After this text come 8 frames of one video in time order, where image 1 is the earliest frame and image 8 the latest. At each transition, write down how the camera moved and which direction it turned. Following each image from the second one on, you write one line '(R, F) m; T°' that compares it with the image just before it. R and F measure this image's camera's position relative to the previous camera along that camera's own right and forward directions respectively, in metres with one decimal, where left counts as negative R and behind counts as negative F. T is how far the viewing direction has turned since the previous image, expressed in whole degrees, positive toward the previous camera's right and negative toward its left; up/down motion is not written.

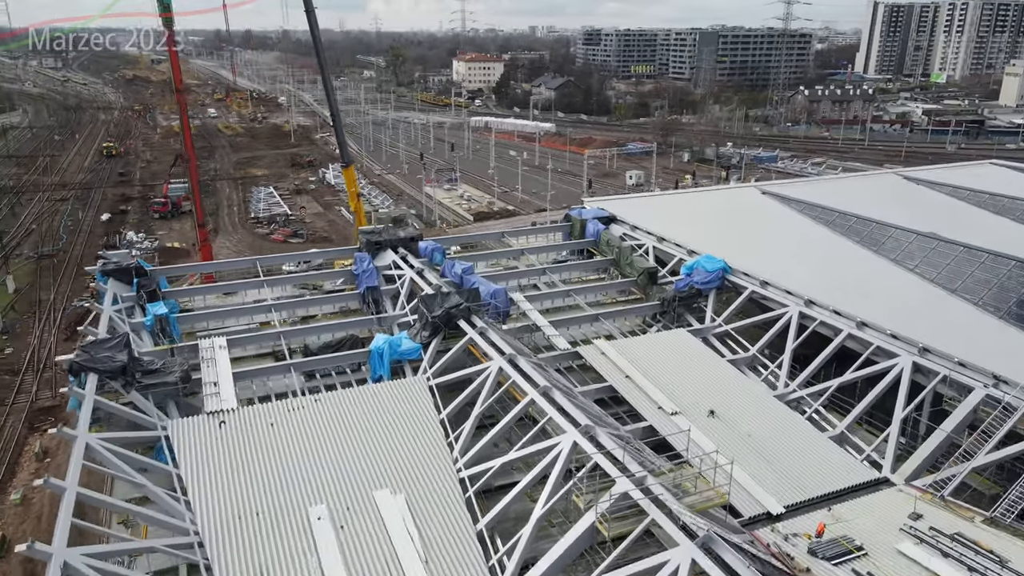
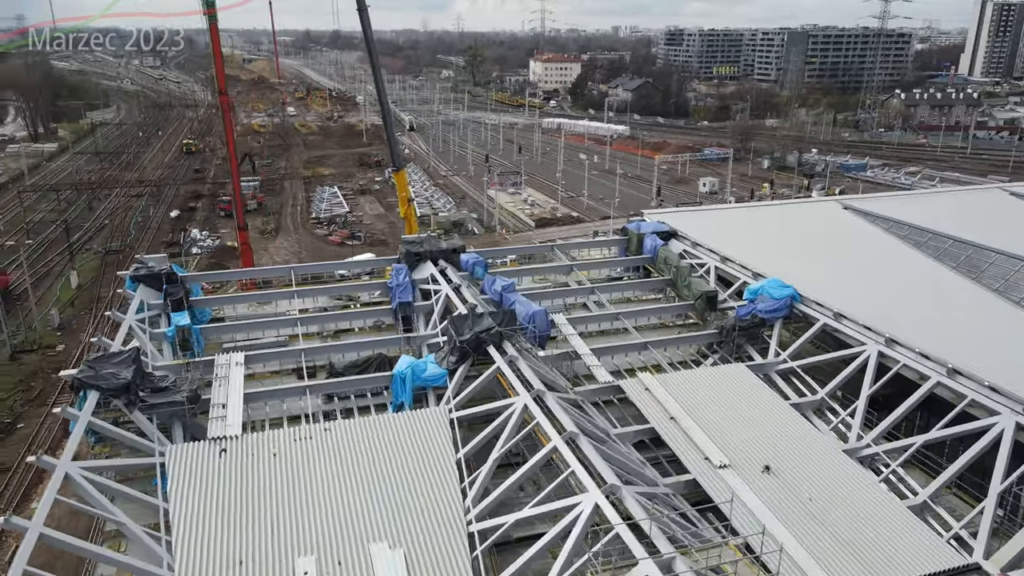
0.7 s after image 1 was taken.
(+0.5, +0.9) m; -6°
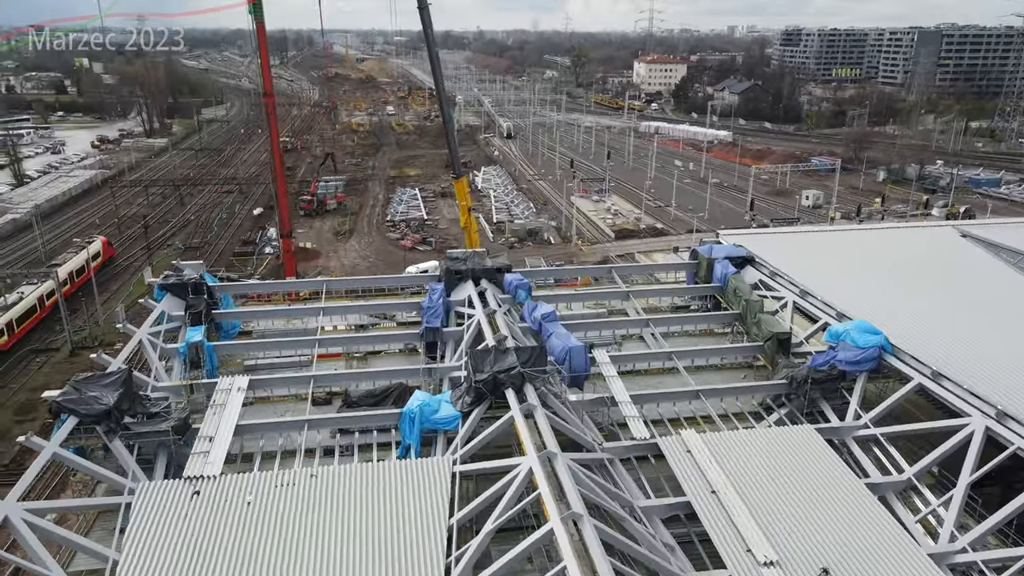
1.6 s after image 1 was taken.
(+0.8, +1.2) m; -8°
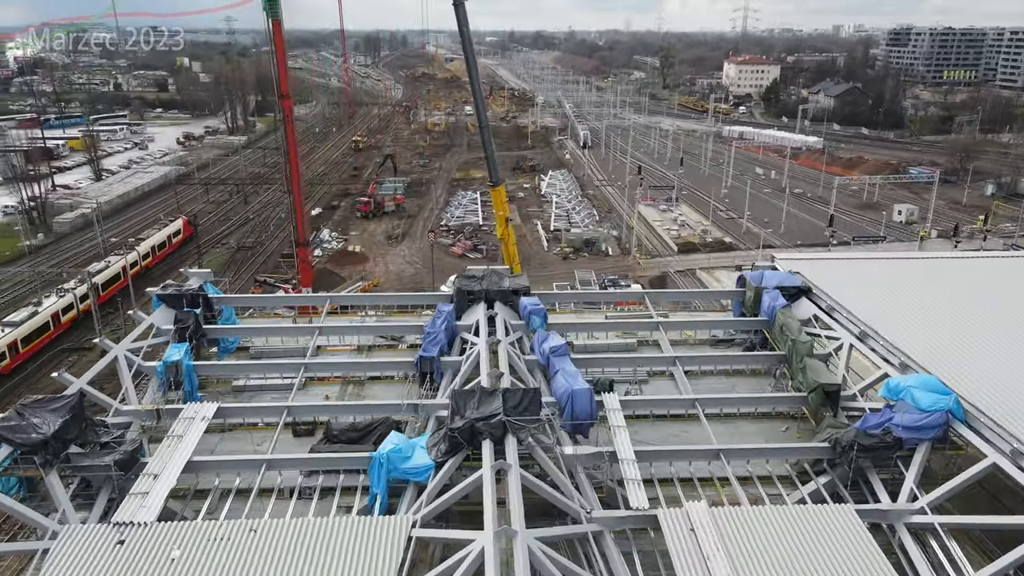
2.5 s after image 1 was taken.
(+0.9, +1.1) m; -7°
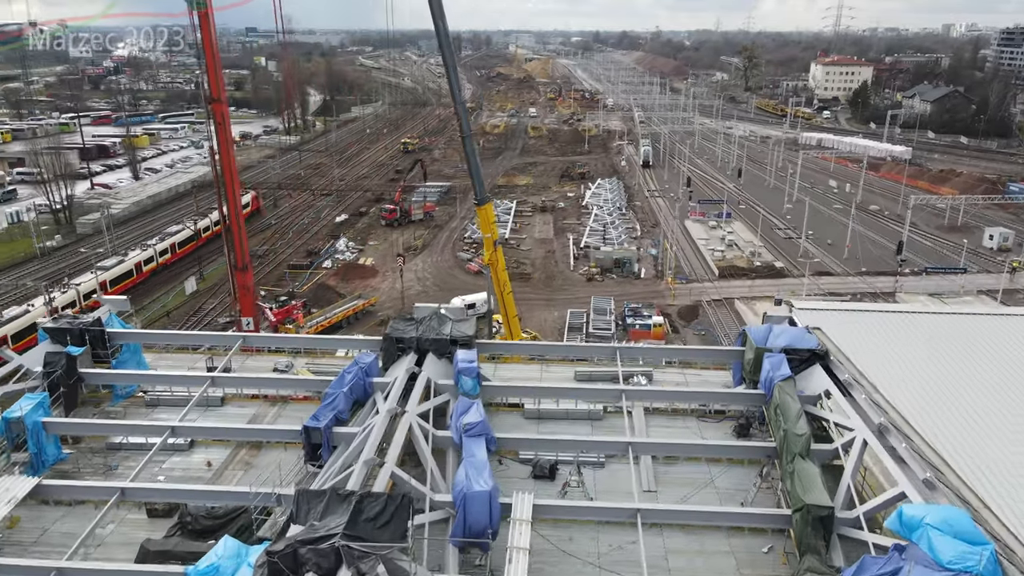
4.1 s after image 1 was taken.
(+1.7, +2.0) m; -6°
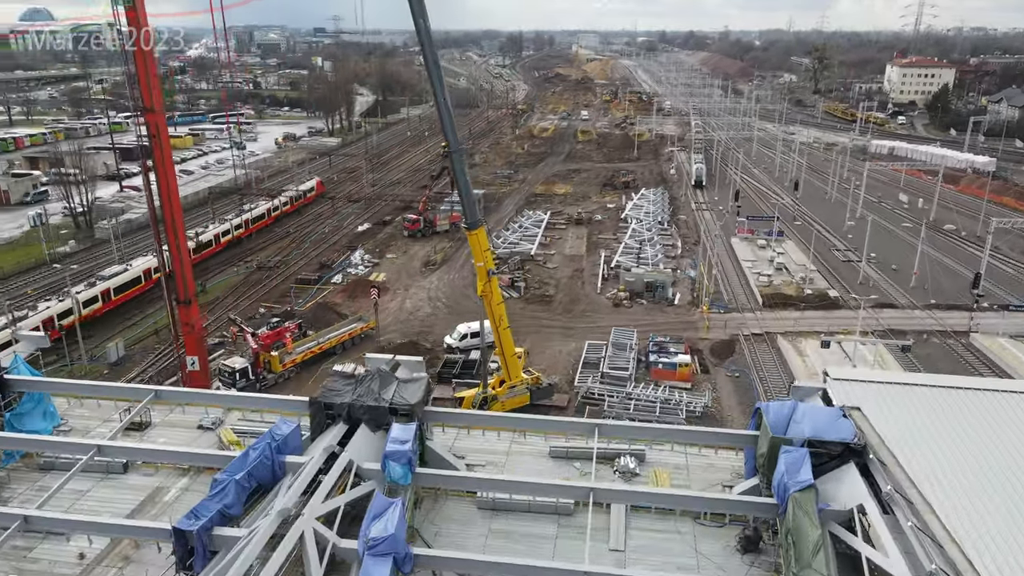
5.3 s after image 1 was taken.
(+1.0, +1.7) m; -5°
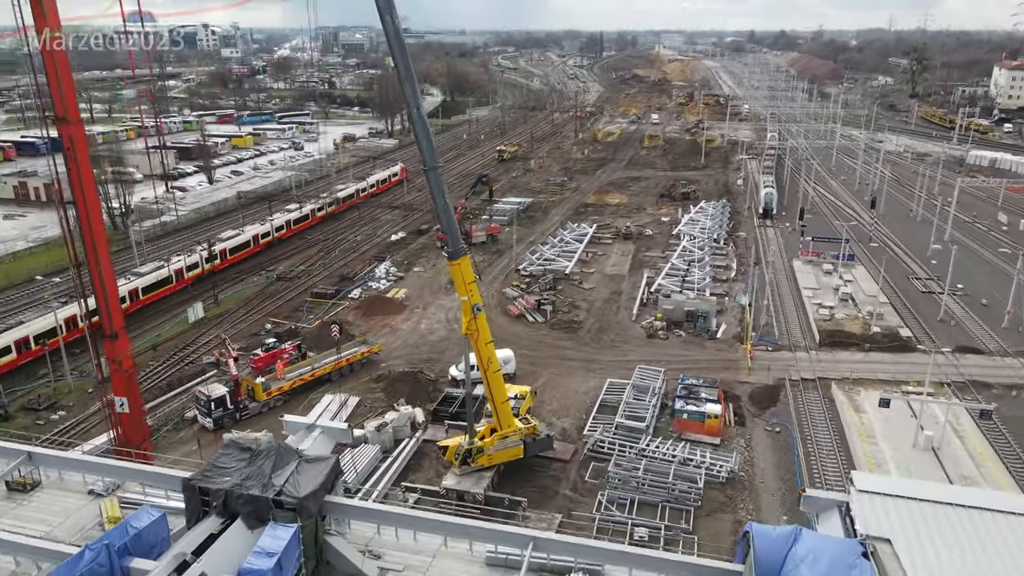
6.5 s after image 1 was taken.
(+1.2, +1.6) m; -6°
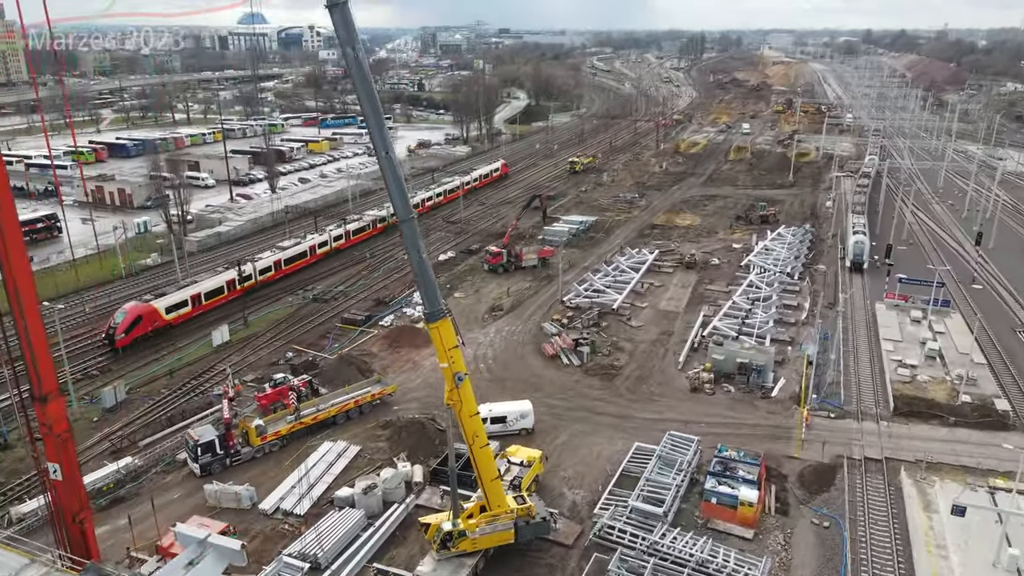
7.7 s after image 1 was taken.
(+1.2, +1.4) m; -7°
